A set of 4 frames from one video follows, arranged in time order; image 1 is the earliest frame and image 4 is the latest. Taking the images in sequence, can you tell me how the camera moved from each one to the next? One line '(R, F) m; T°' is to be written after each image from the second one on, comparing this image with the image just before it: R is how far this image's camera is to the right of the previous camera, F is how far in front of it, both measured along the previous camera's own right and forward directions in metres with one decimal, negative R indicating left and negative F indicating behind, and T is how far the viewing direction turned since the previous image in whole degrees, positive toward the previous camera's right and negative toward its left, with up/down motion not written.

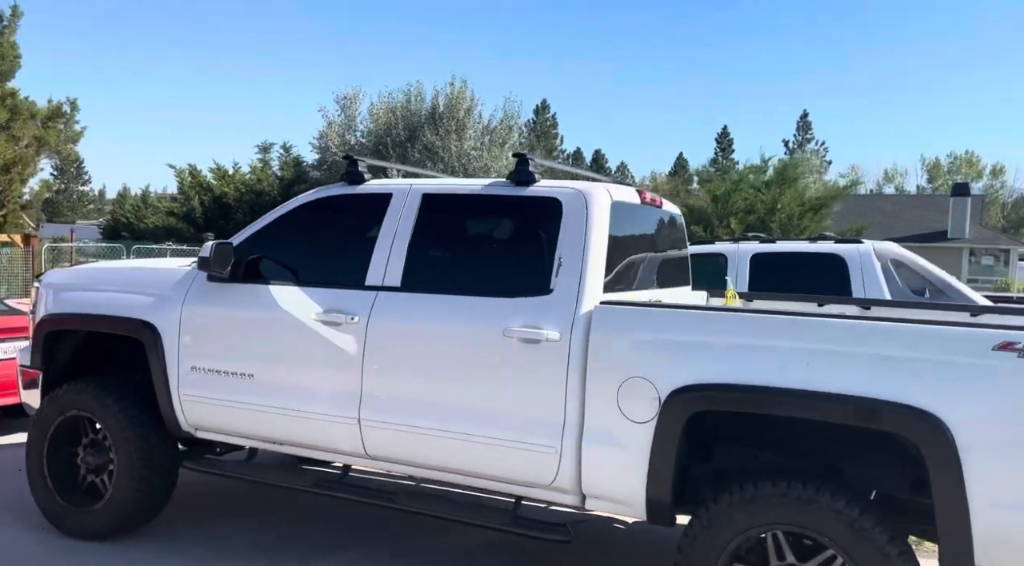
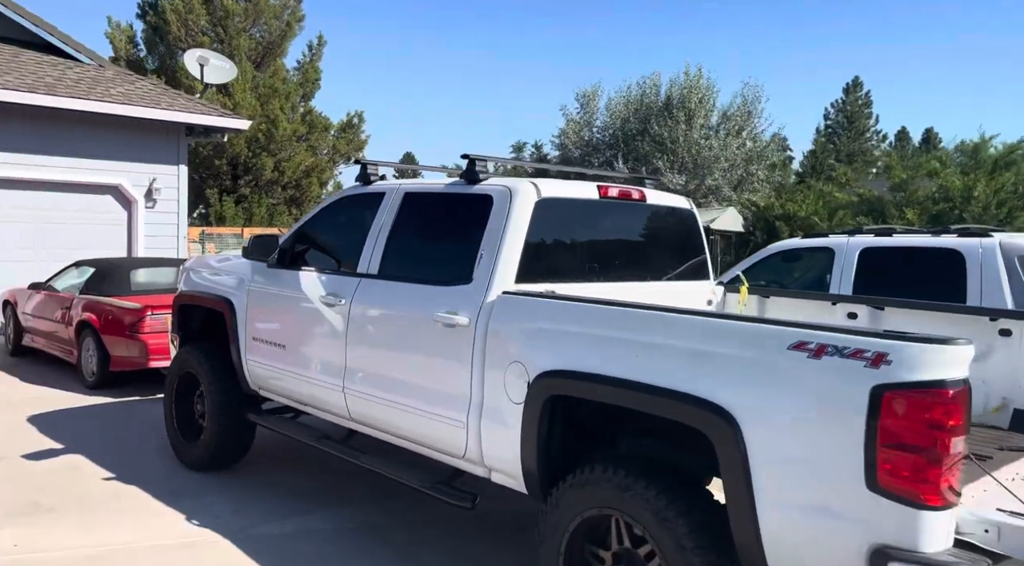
(+1.7, 0.0) m; -22°
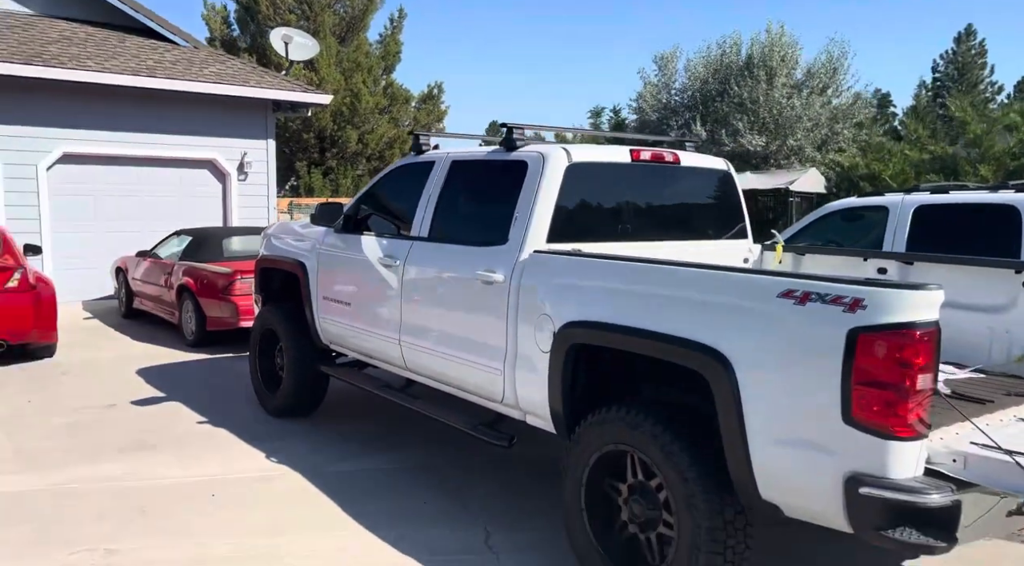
(+0.3, -0.3) m; -7°
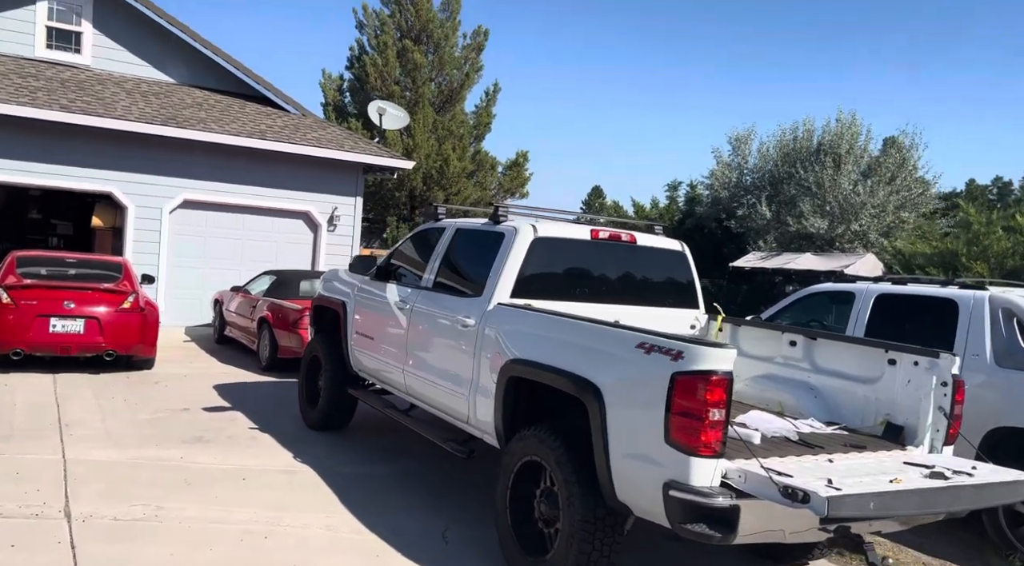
(+0.8, -1.0) m; -7°
